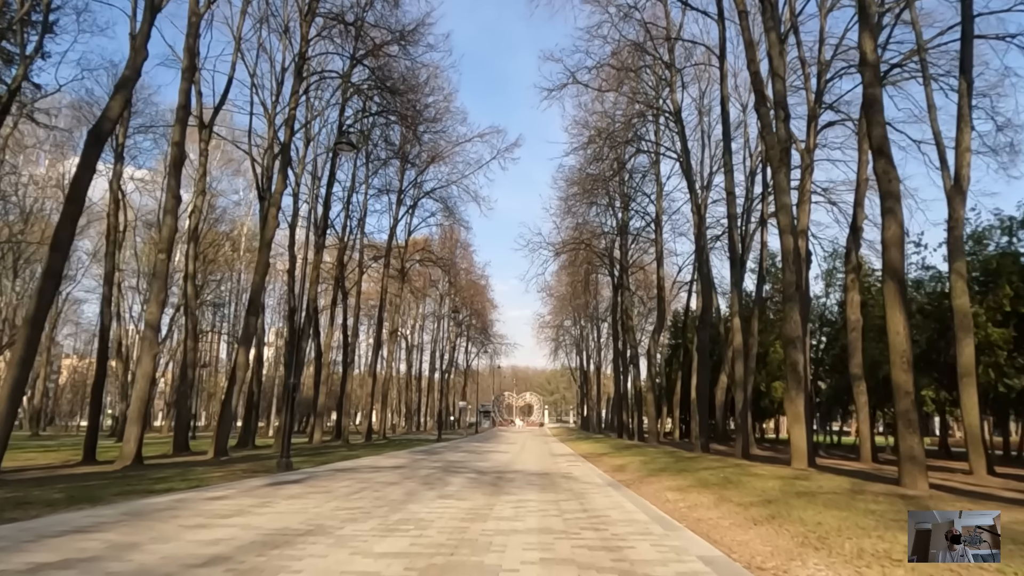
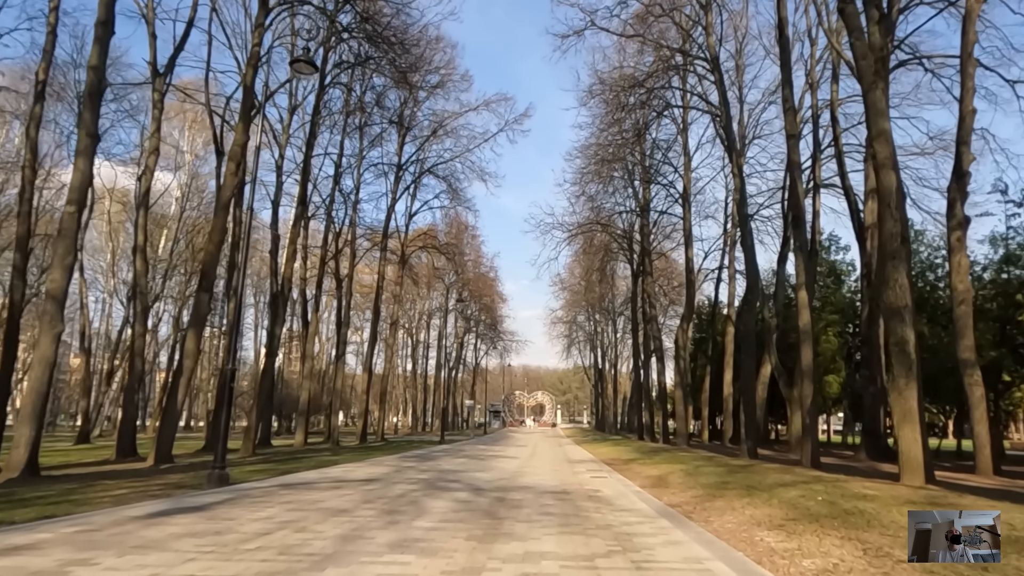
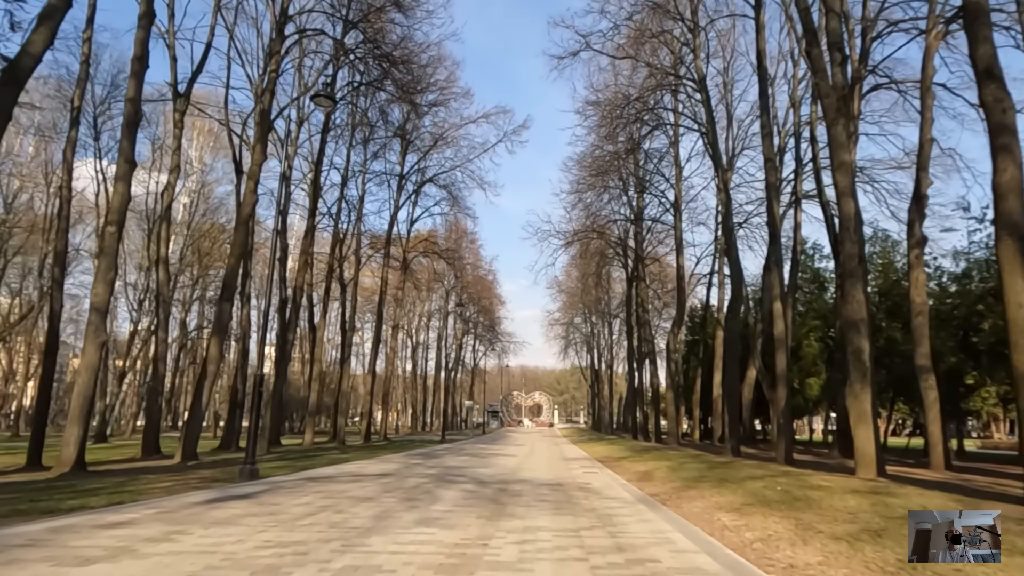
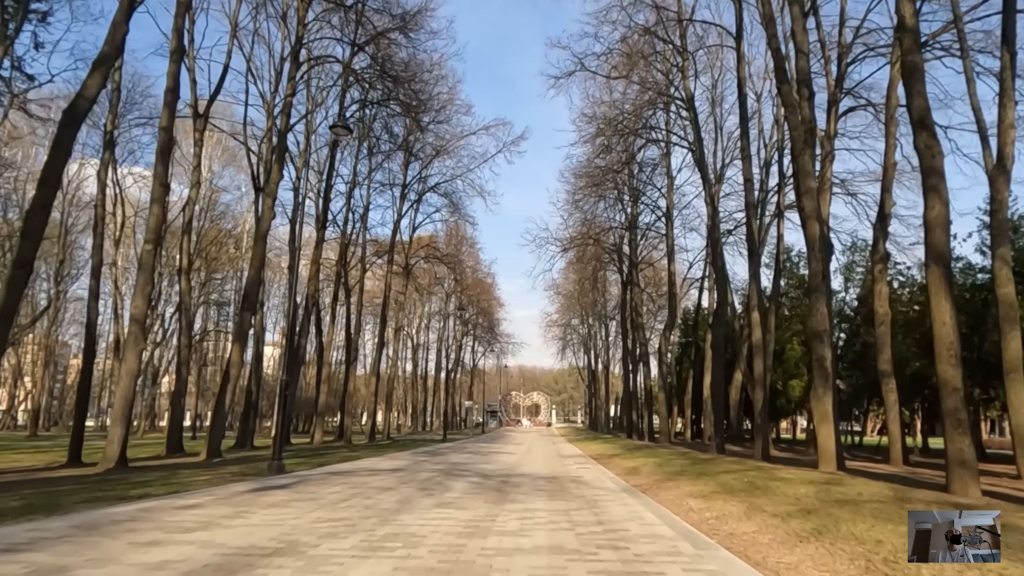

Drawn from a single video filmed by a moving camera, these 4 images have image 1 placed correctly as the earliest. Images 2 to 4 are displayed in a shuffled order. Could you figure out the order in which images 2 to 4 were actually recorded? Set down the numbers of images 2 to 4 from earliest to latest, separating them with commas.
4, 3, 2
